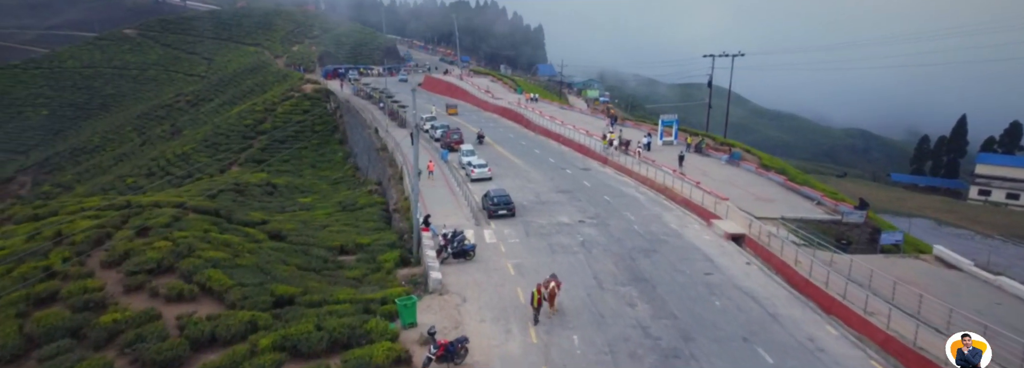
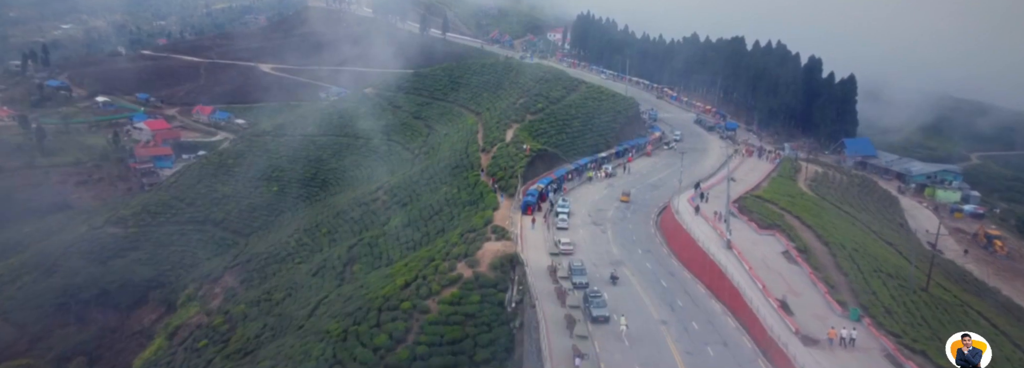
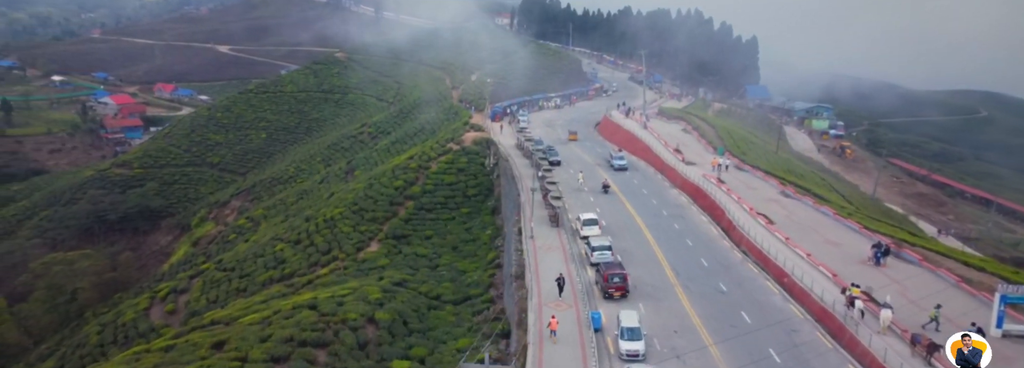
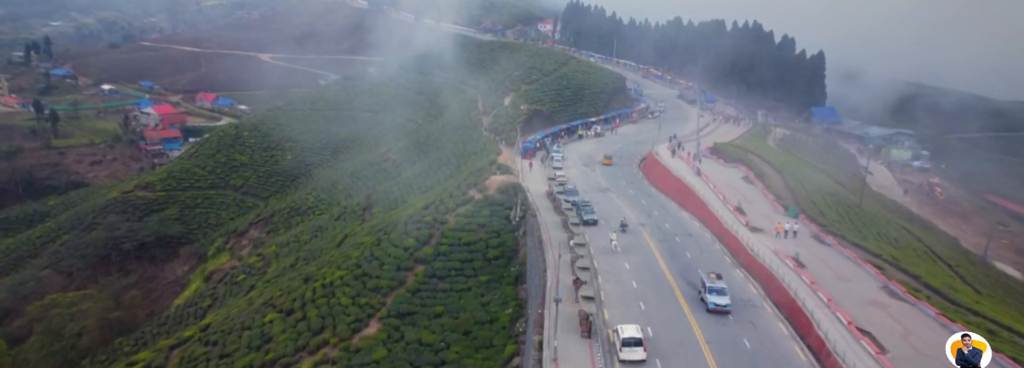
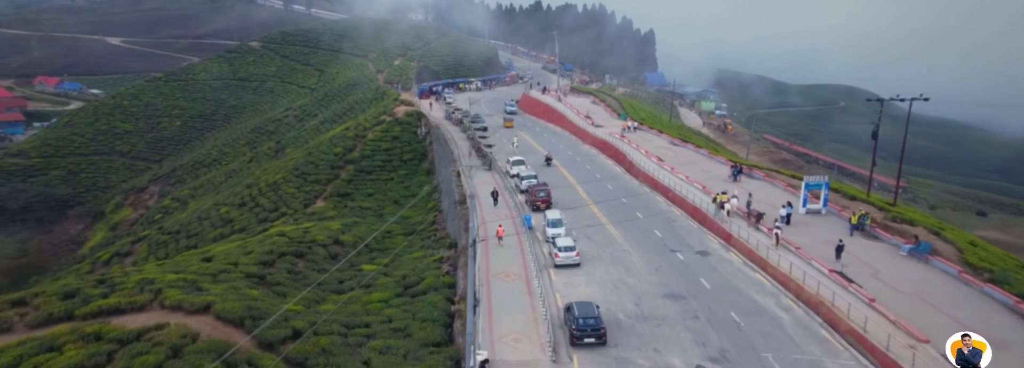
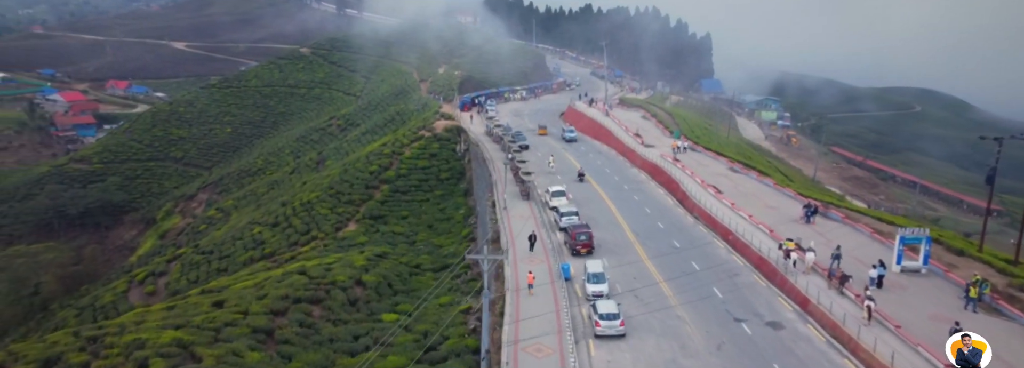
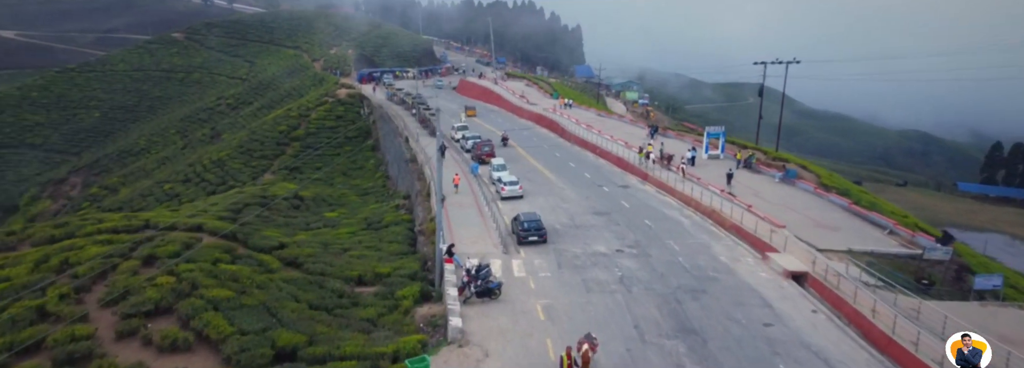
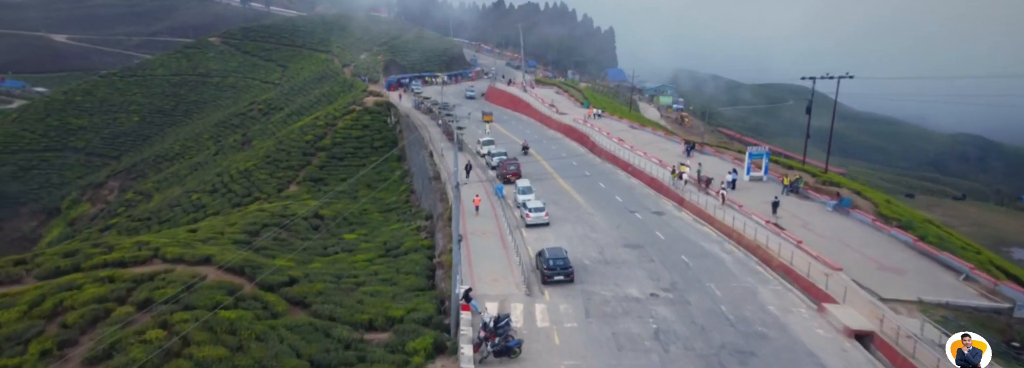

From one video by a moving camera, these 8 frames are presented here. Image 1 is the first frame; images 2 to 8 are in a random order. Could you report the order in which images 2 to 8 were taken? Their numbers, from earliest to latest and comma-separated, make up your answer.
7, 8, 5, 6, 3, 4, 2
